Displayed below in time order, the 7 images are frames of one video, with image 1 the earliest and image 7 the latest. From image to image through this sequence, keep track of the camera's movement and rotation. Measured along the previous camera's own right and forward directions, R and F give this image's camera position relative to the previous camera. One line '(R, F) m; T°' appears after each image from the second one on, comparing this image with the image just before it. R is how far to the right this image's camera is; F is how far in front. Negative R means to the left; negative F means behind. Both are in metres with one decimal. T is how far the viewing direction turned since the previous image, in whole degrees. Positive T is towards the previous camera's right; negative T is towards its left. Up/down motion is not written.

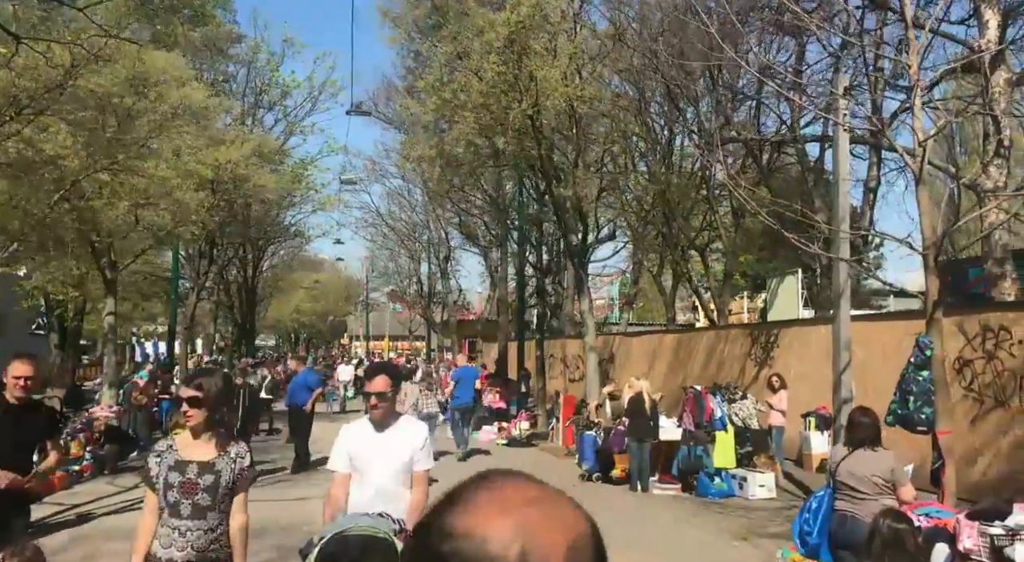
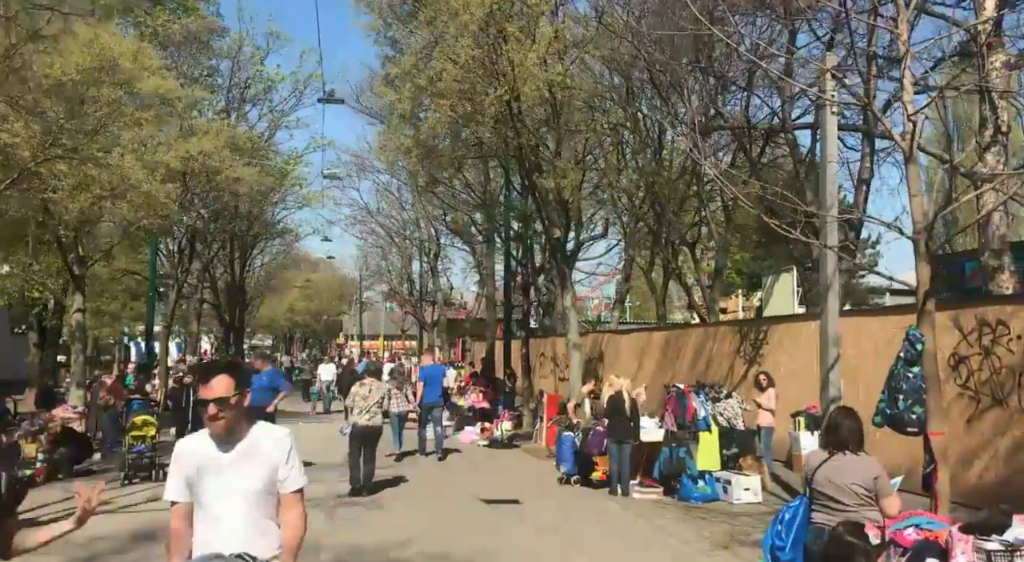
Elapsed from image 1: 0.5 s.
(+0.3, +0.6) m; 0°
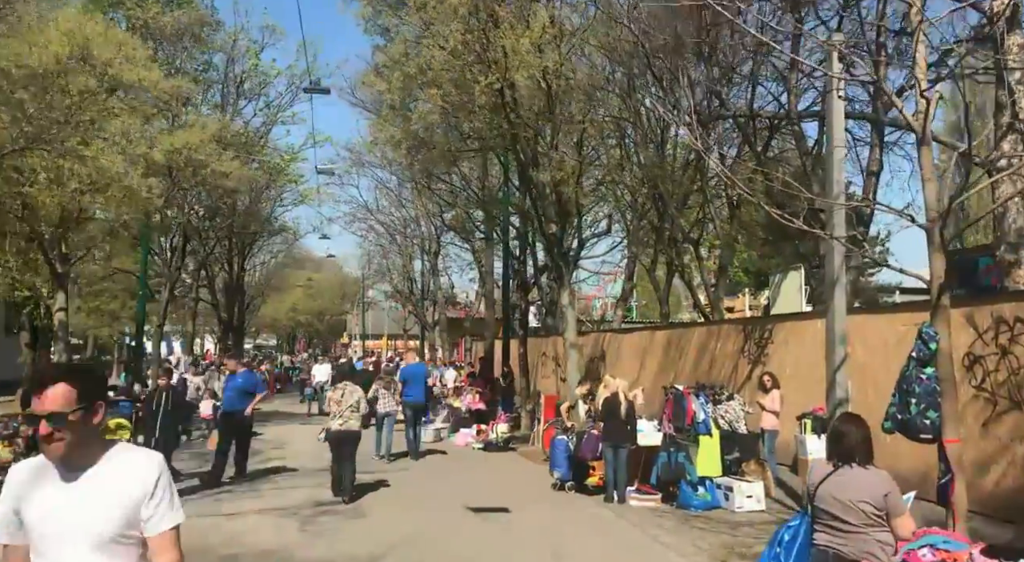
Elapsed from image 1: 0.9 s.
(+0.2, +0.6) m; 0°
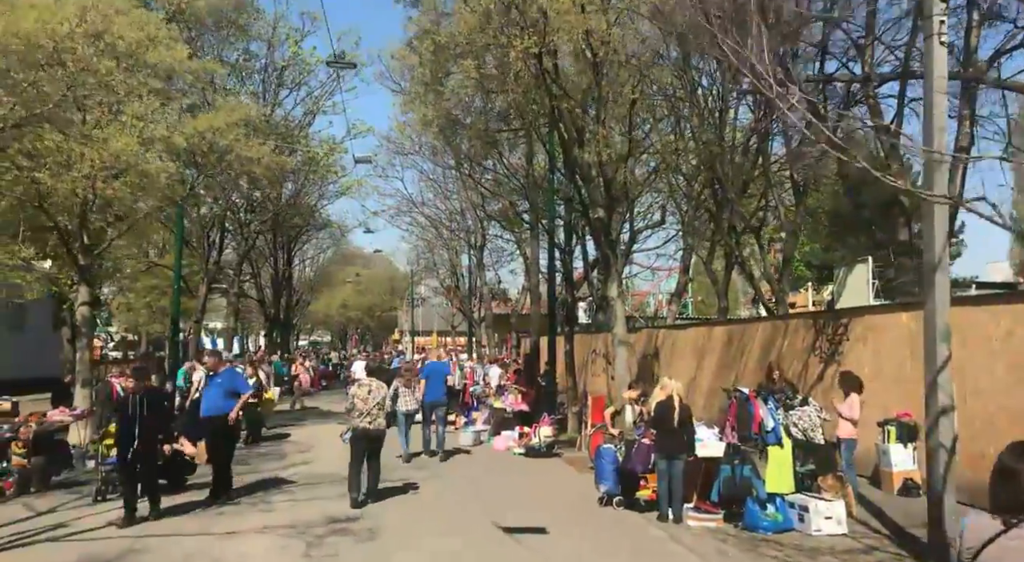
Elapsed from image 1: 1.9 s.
(+0.2, +1.3) m; -3°
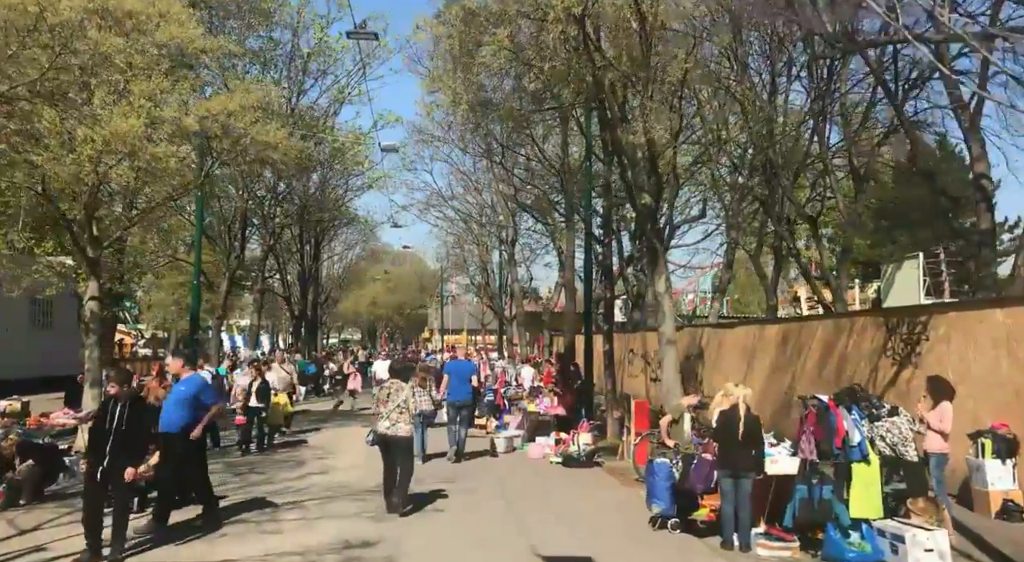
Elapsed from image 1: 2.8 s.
(-0.1, +1.2) m; -2°
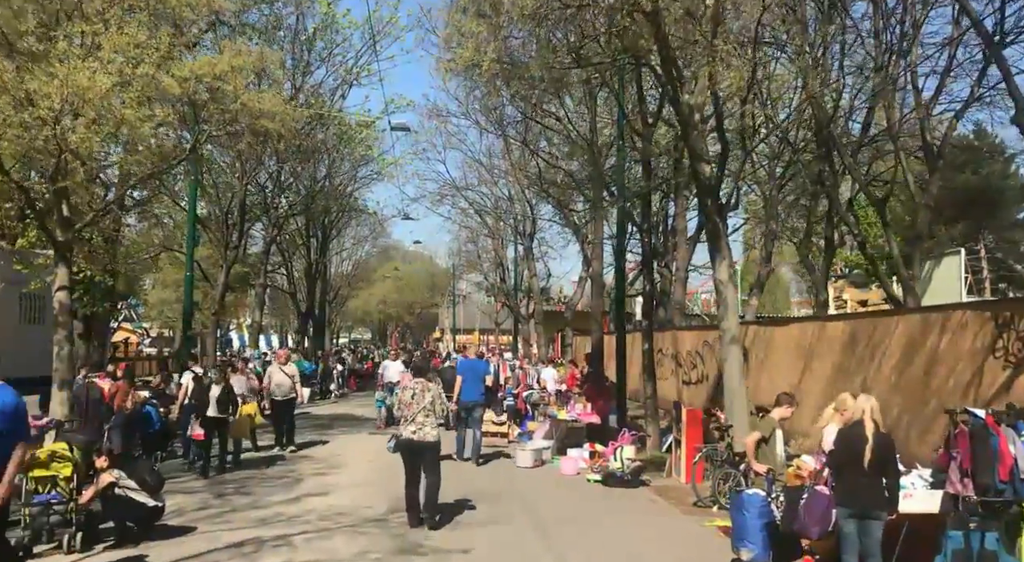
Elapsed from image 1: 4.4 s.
(-0.3, +2.0) m; -1°
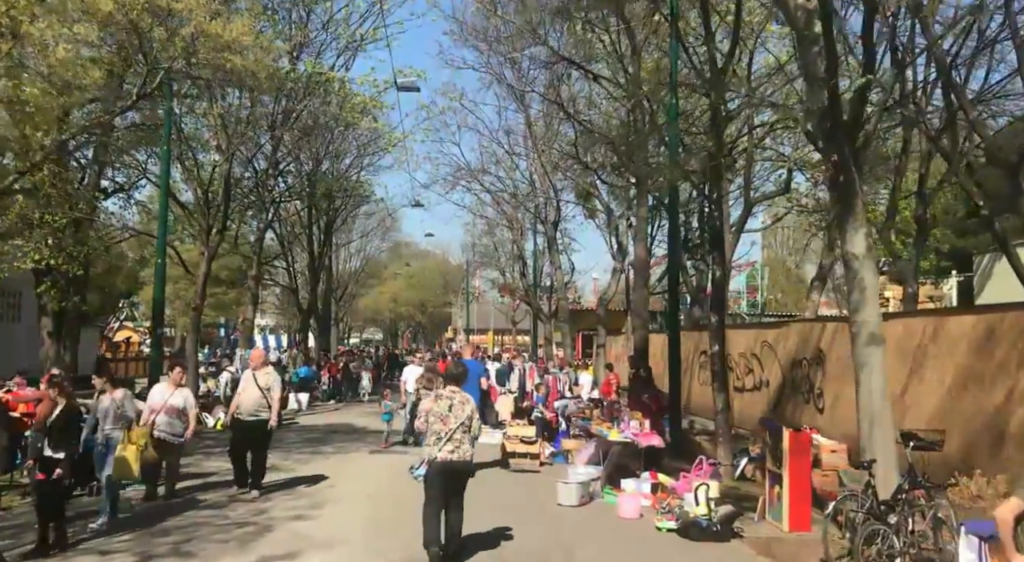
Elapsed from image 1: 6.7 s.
(-0.3, +3.1) m; -1°
